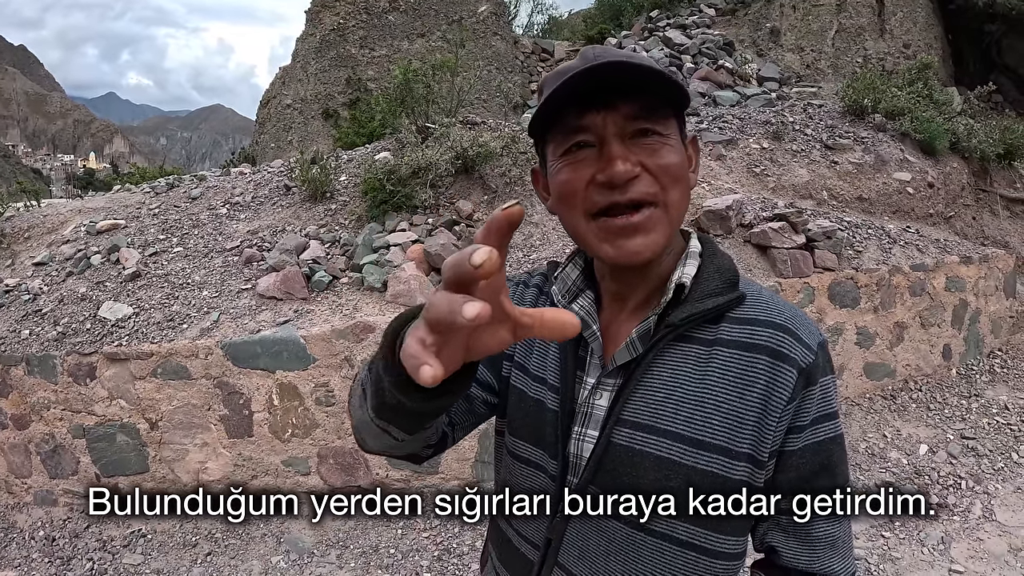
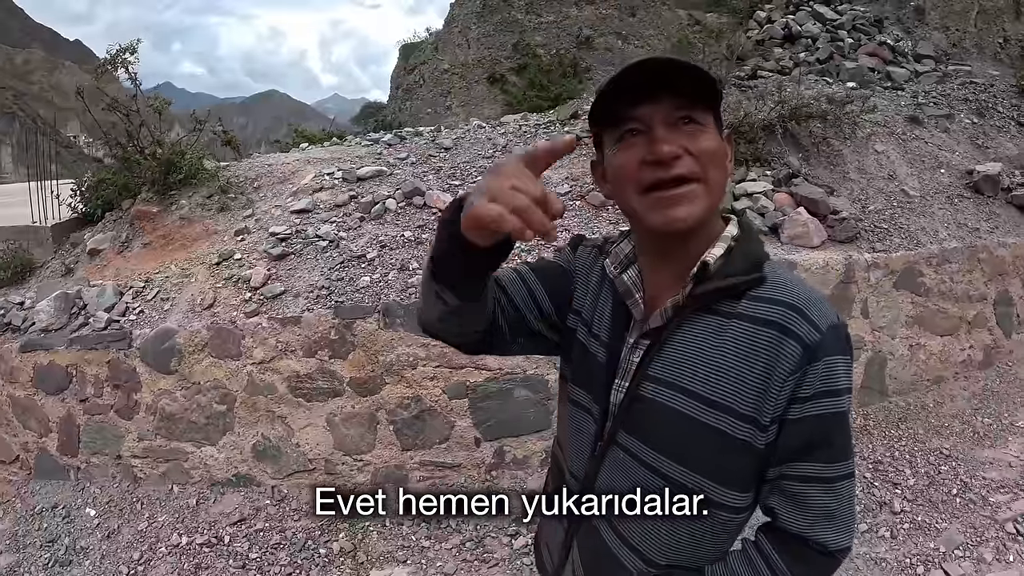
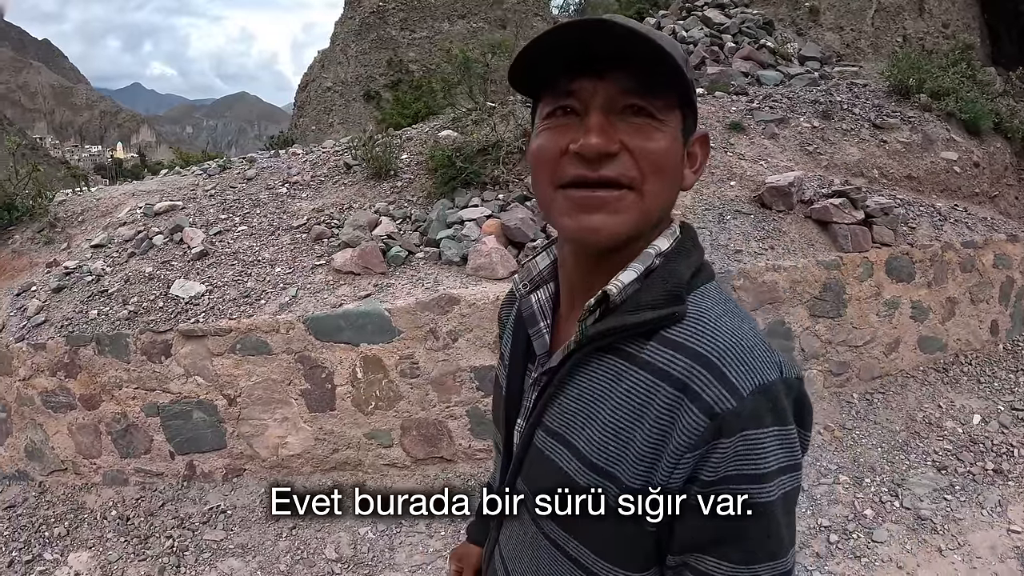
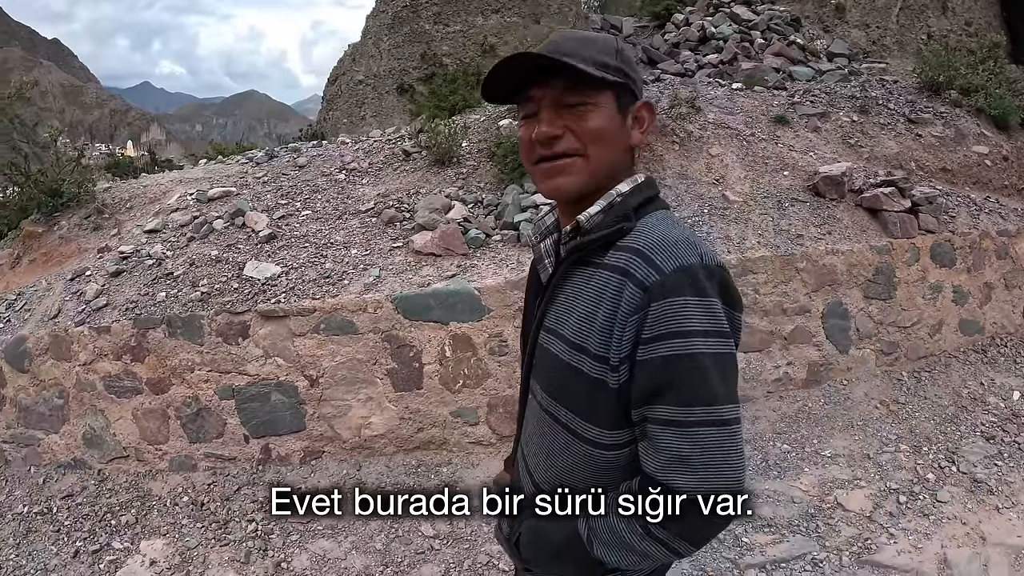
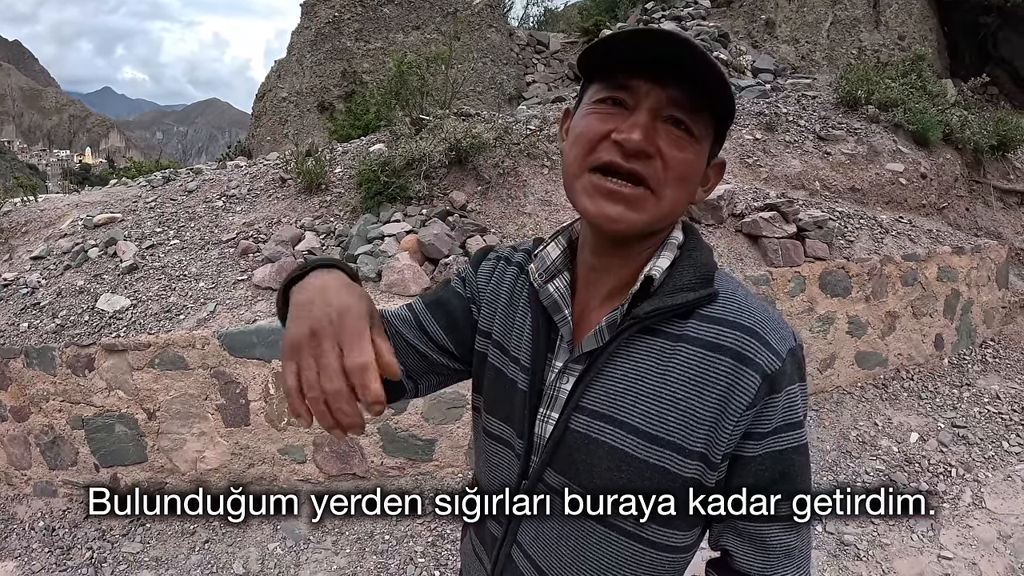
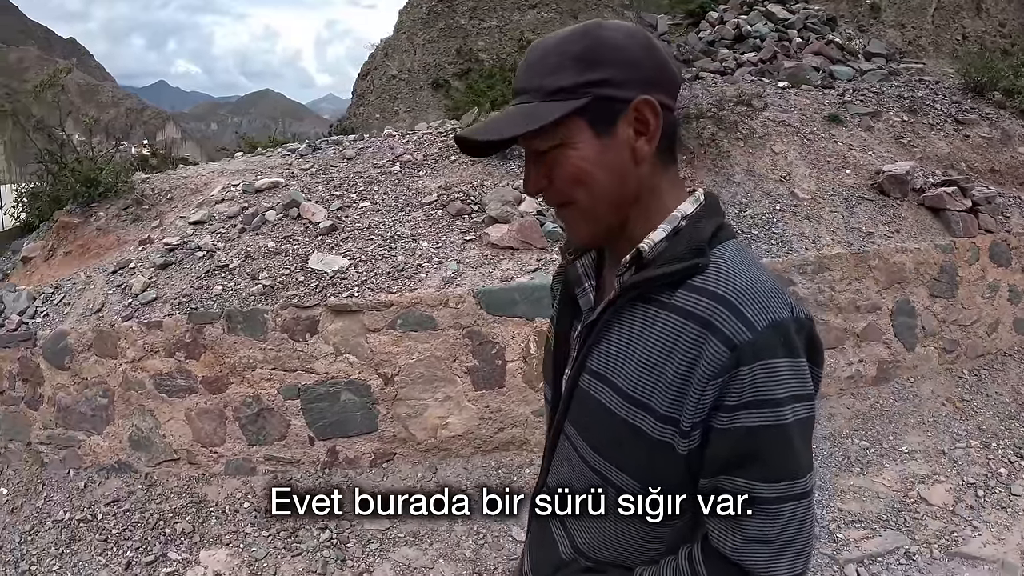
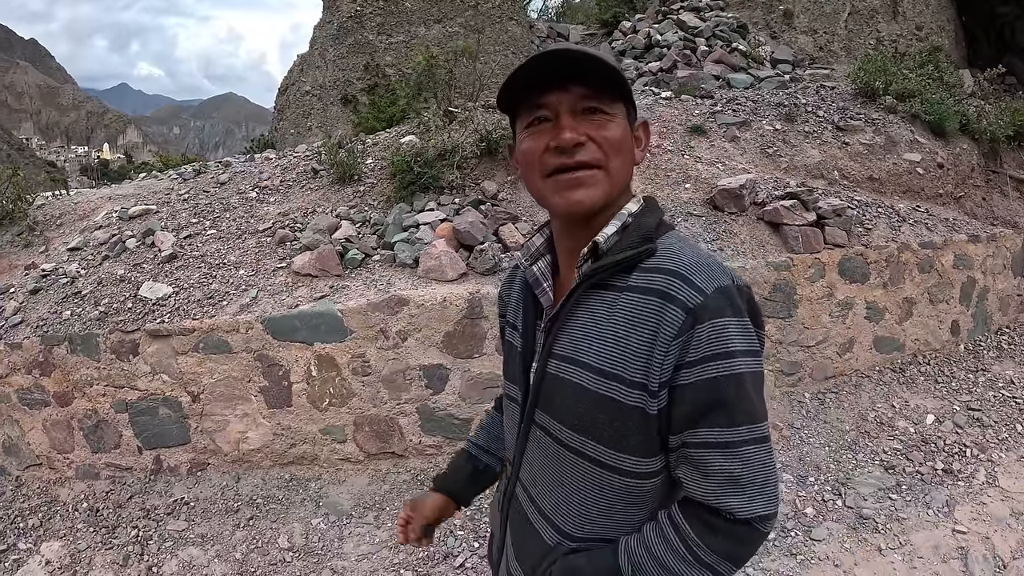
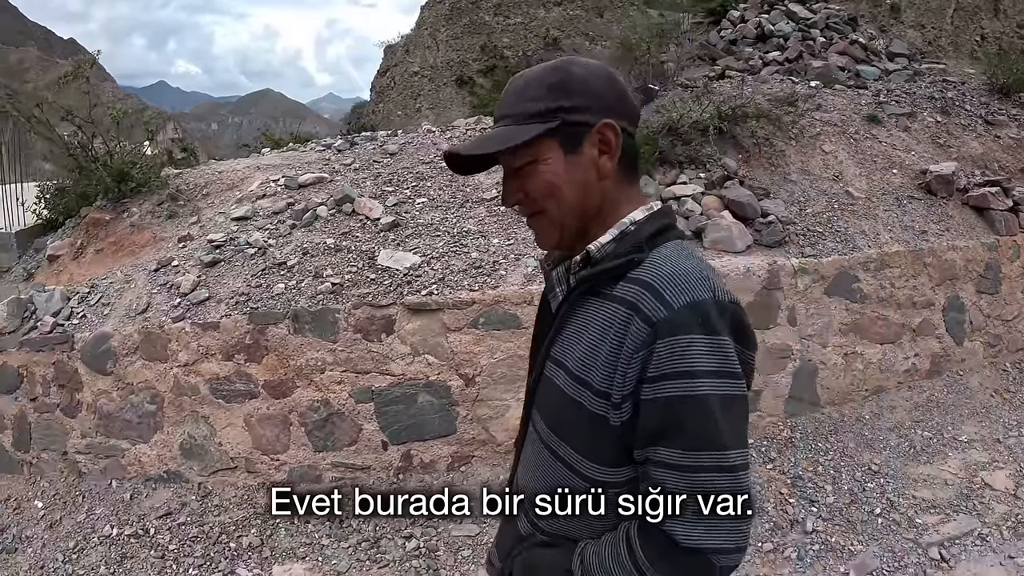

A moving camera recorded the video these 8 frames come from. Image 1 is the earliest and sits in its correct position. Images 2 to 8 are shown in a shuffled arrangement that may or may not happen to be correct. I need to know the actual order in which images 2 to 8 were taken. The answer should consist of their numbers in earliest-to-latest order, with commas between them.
5, 7, 3, 4, 6, 8, 2
